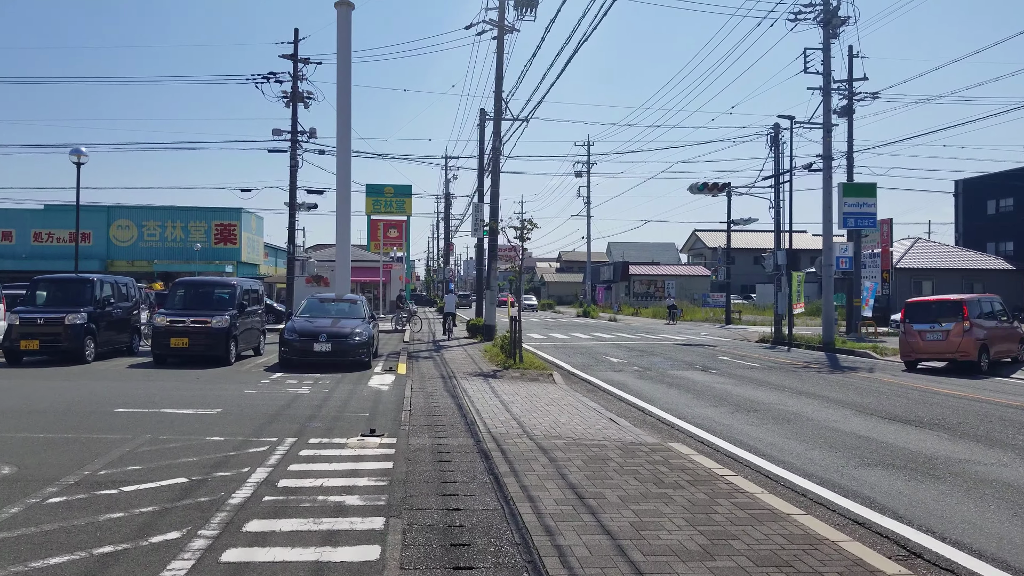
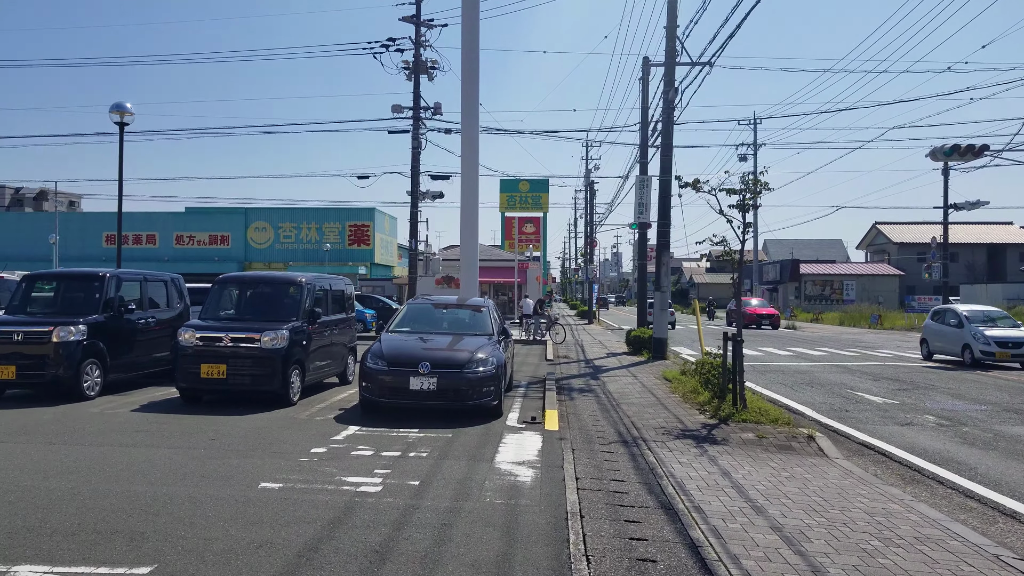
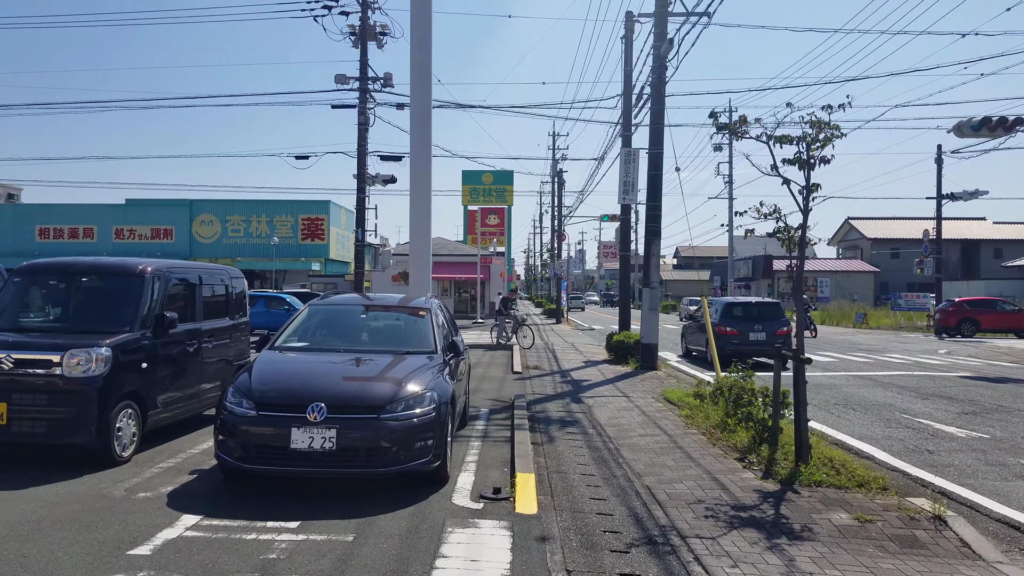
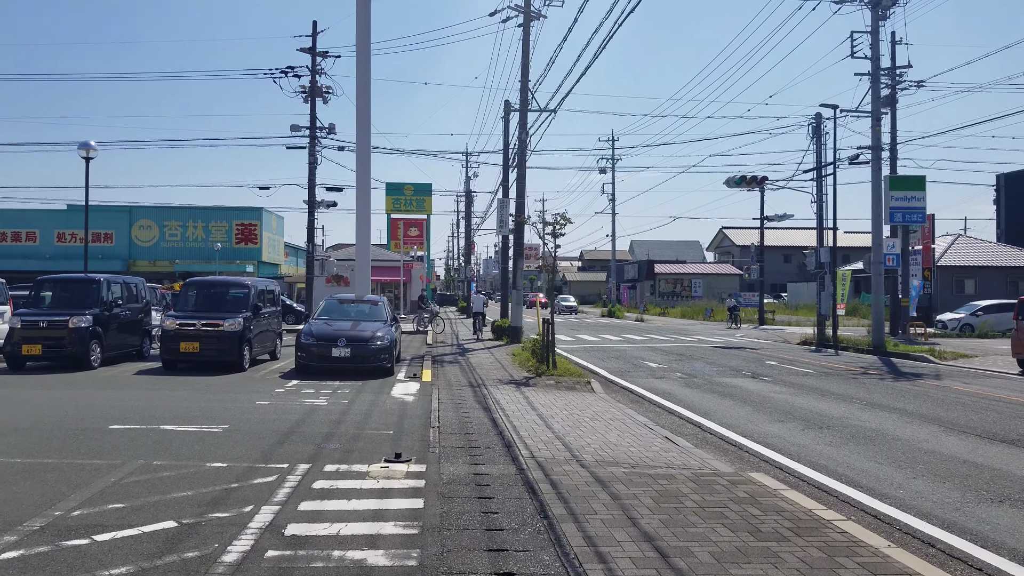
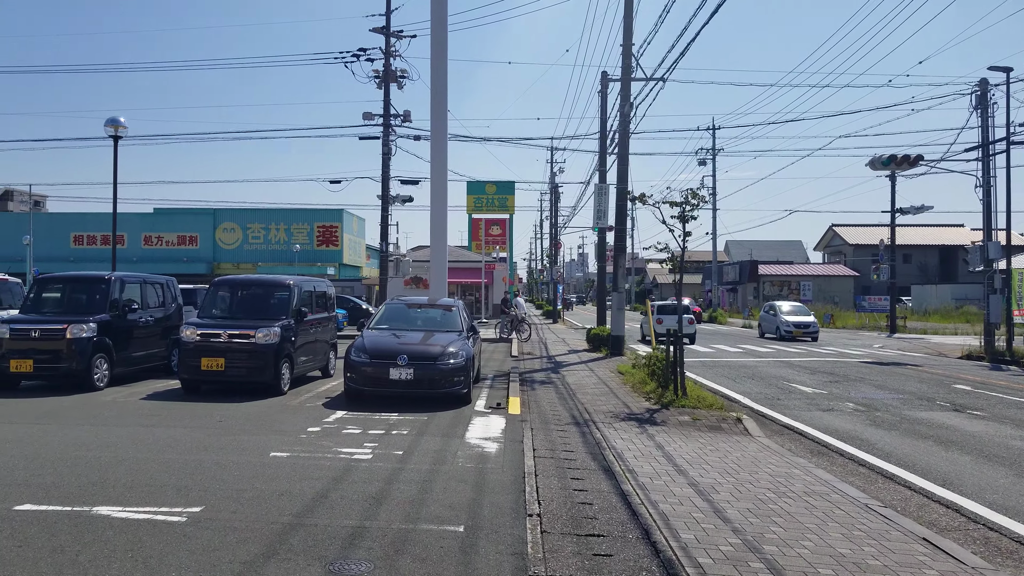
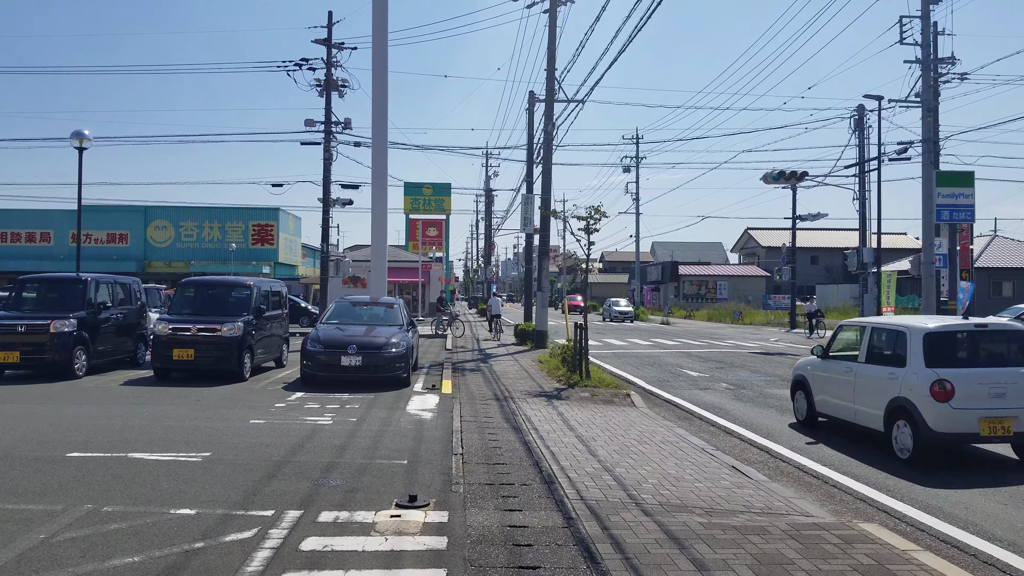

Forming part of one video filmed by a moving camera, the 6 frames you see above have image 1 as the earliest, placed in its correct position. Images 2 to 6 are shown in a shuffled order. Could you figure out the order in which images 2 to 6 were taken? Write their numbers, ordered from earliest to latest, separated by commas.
4, 6, 5, 2, 3
